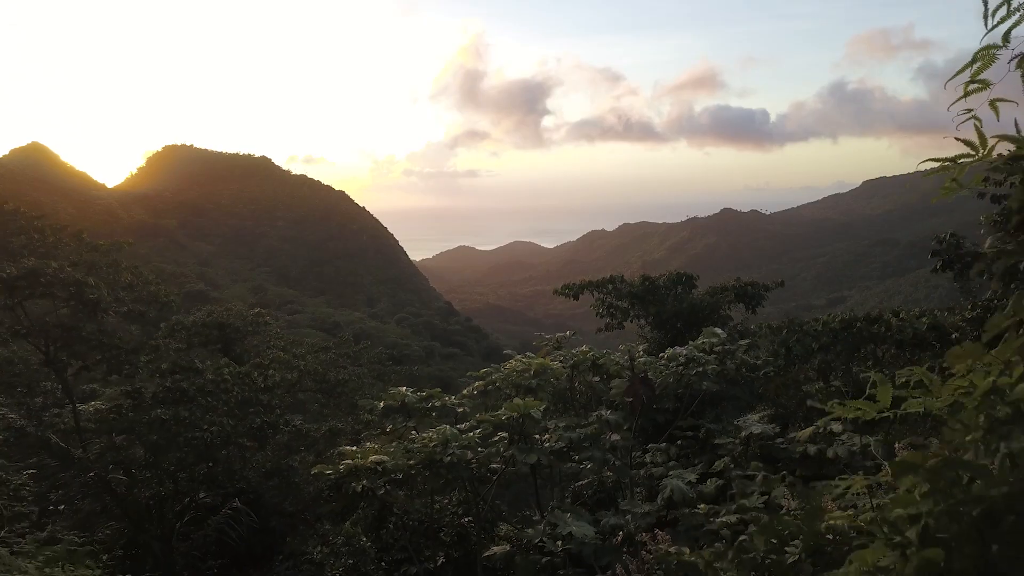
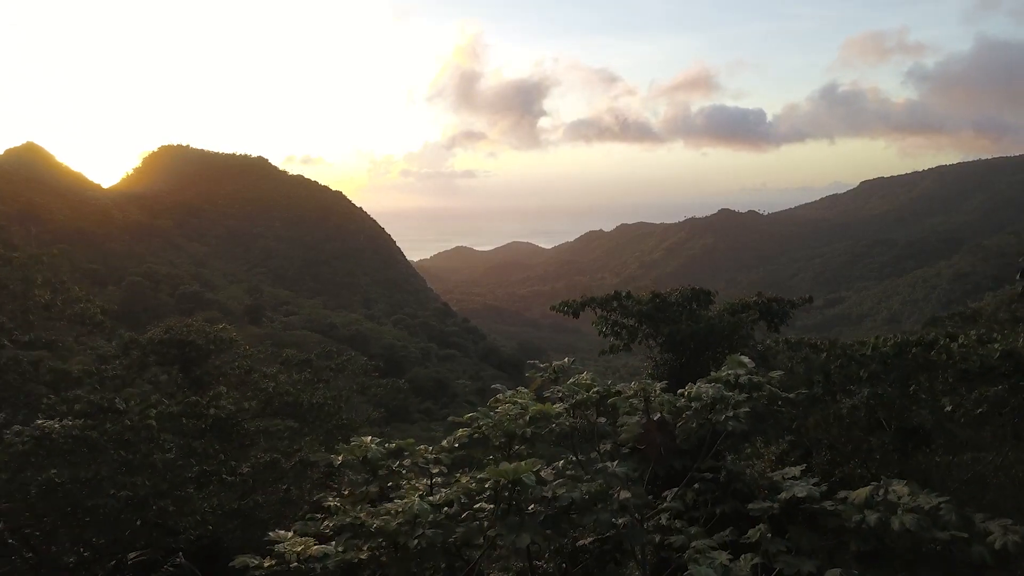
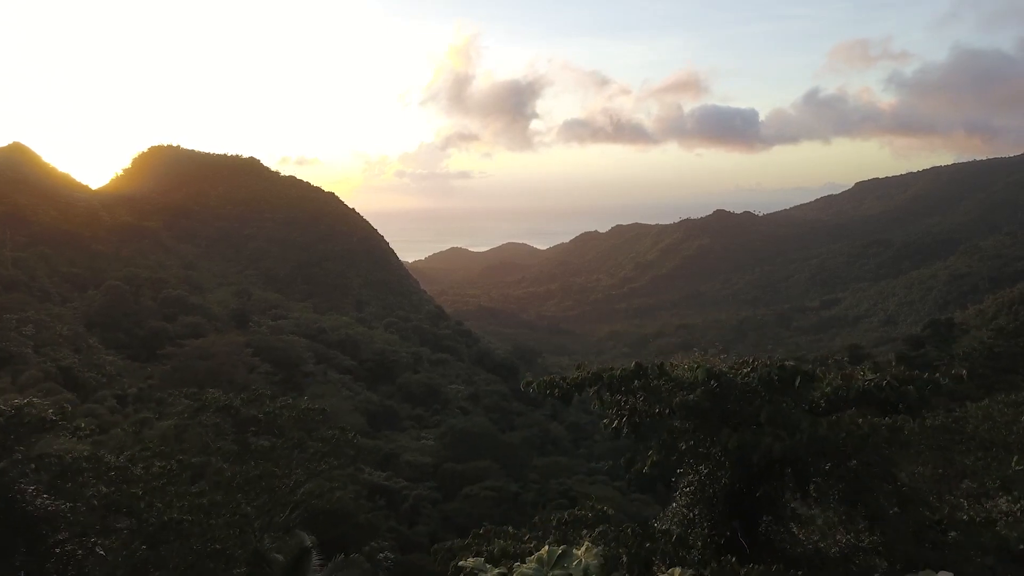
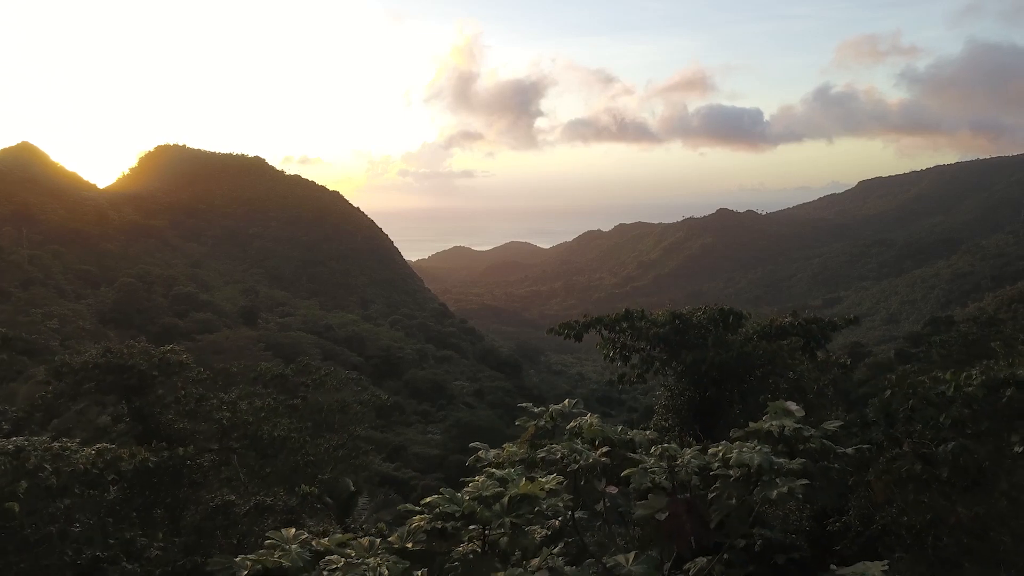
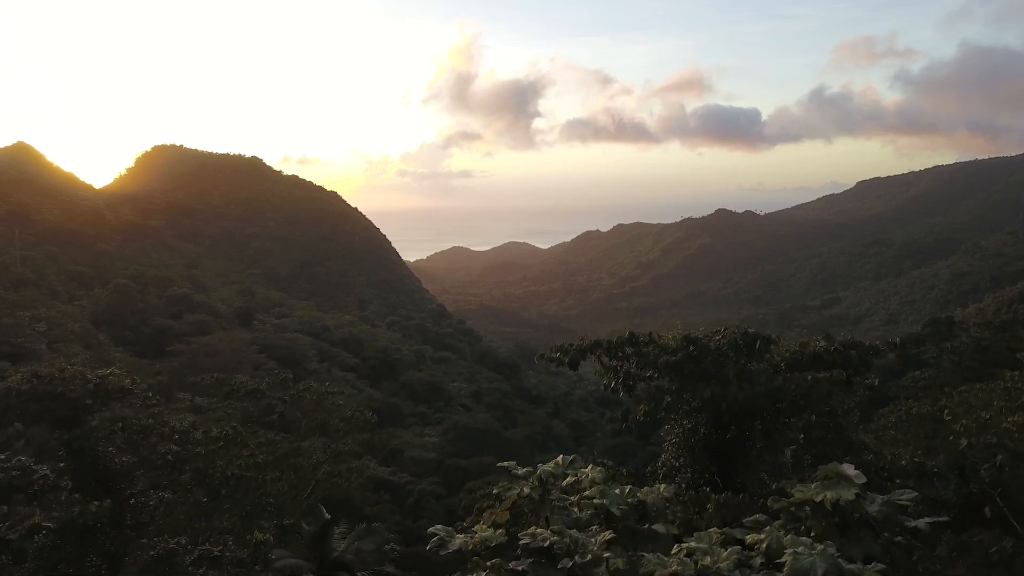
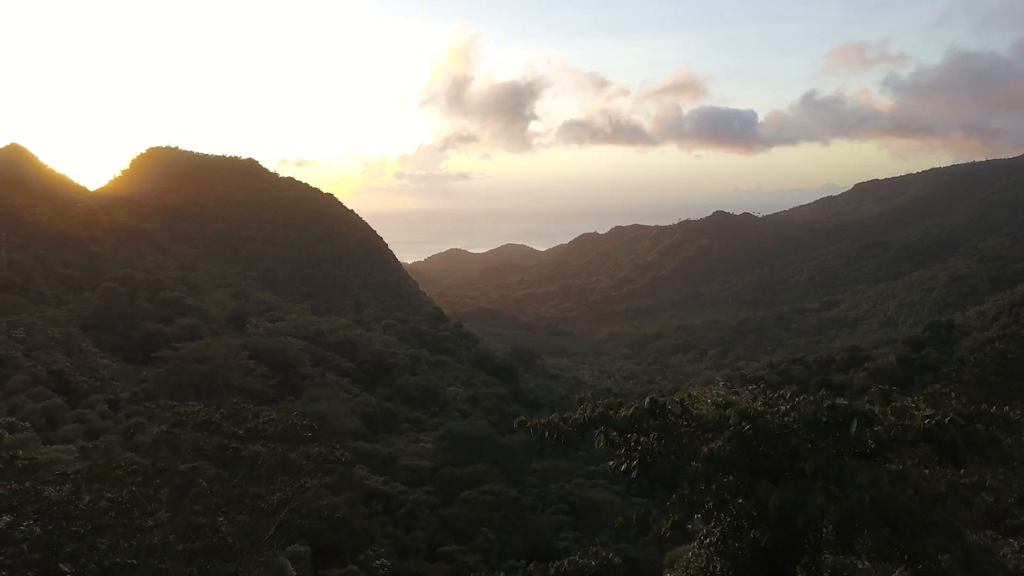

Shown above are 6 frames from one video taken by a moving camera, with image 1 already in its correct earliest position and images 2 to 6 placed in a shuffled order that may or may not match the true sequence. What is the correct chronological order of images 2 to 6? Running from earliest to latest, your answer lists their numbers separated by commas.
2, 4, 5, 3, 6
